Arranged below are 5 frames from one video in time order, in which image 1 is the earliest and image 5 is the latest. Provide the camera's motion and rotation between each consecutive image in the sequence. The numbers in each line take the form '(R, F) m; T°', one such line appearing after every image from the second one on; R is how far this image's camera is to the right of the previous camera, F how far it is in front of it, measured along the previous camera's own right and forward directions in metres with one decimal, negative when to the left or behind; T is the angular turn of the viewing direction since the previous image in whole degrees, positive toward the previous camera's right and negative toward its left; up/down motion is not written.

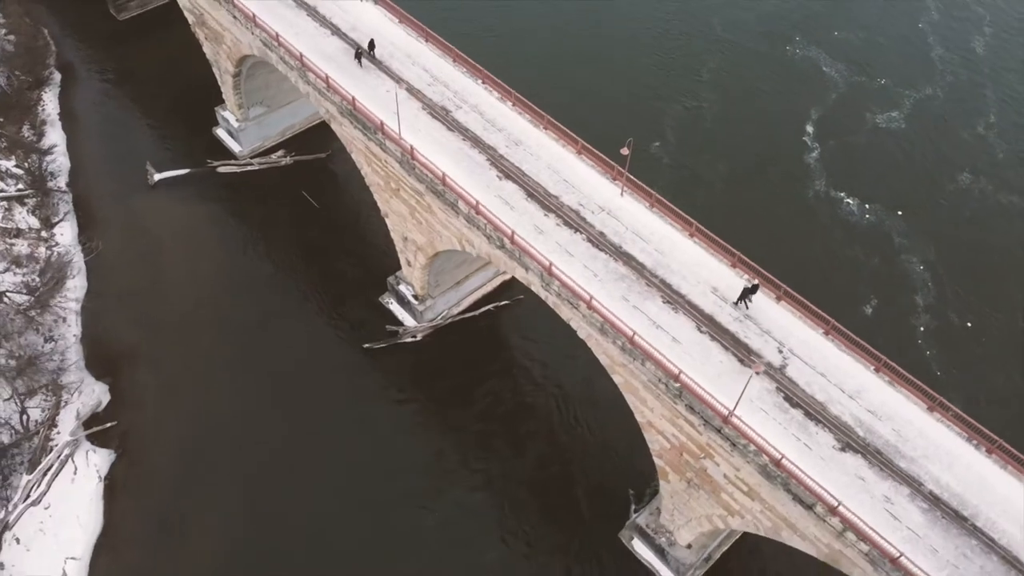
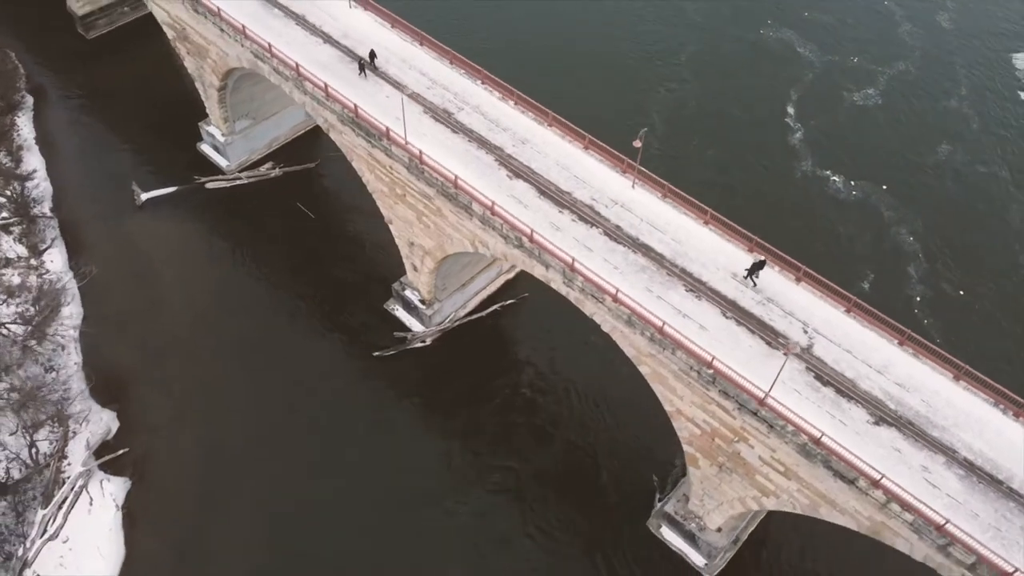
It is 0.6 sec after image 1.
(-1.9, 0.0) m; +3°
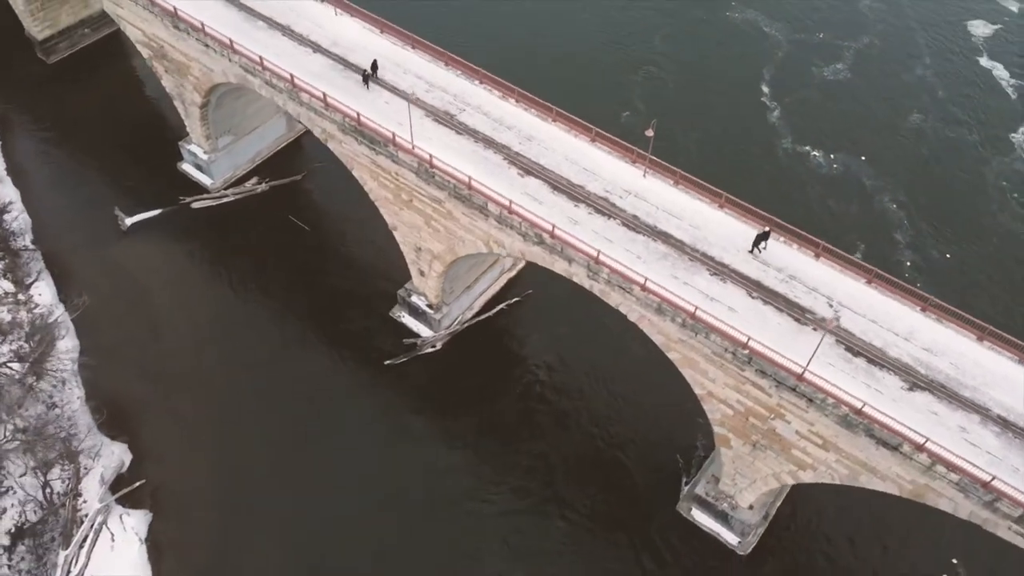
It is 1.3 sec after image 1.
(-2.3, +0.1) m; +3°
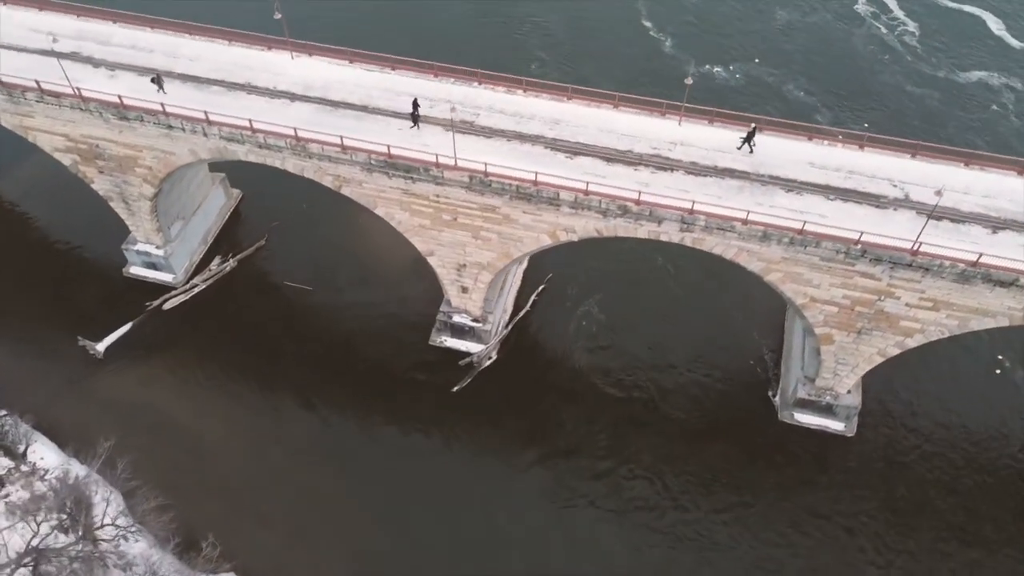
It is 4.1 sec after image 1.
(-9.6, +1.4) m; +13°
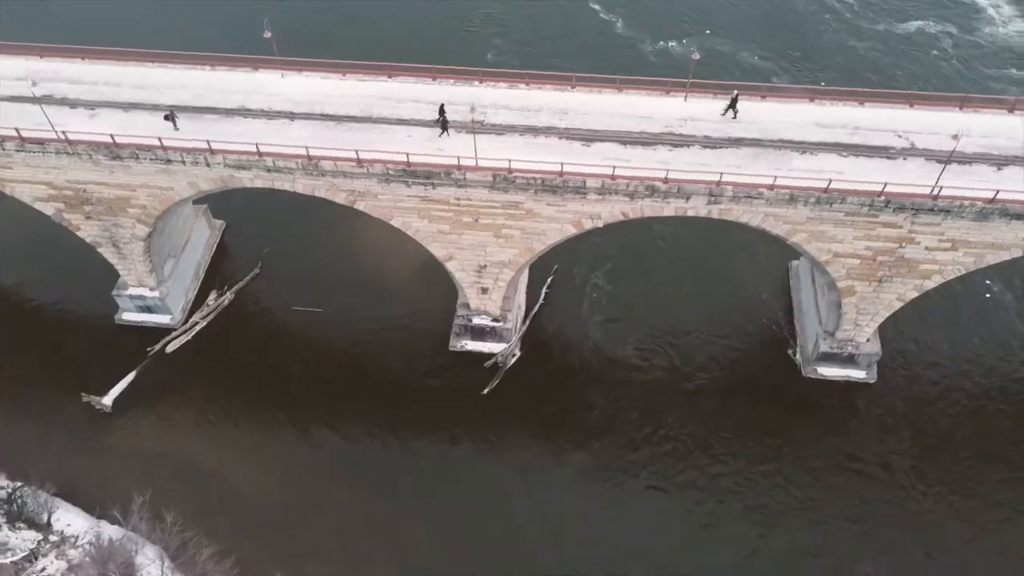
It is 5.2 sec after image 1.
(-3.9, +0.4) m; +5°
